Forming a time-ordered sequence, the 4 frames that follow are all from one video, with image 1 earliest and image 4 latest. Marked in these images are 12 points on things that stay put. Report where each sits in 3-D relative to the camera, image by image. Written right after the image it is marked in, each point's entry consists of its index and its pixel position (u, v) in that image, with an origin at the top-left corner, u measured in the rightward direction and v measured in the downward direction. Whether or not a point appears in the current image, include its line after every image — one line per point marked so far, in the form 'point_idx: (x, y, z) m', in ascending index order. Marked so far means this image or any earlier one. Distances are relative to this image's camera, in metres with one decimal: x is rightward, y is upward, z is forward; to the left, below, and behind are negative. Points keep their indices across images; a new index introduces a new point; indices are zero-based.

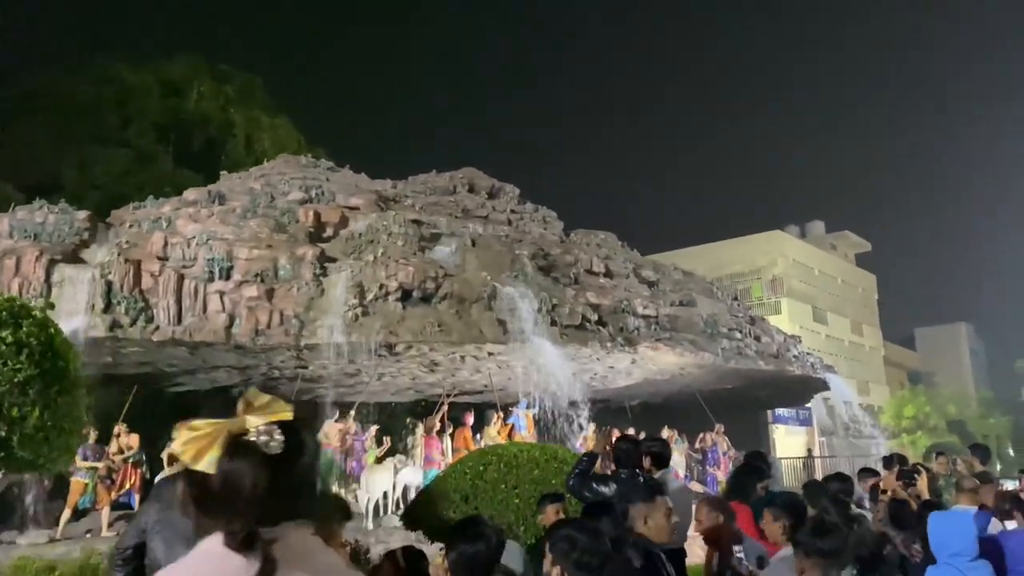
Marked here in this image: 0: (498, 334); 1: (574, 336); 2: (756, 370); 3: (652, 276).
0: (-0.3, -0.7, +13.3) m
1: (+1.0, -0.8, +14.2) m
2: (+5.1, -1.7, +17.5) m
3: (+3.1, +0.3, +18.5) m
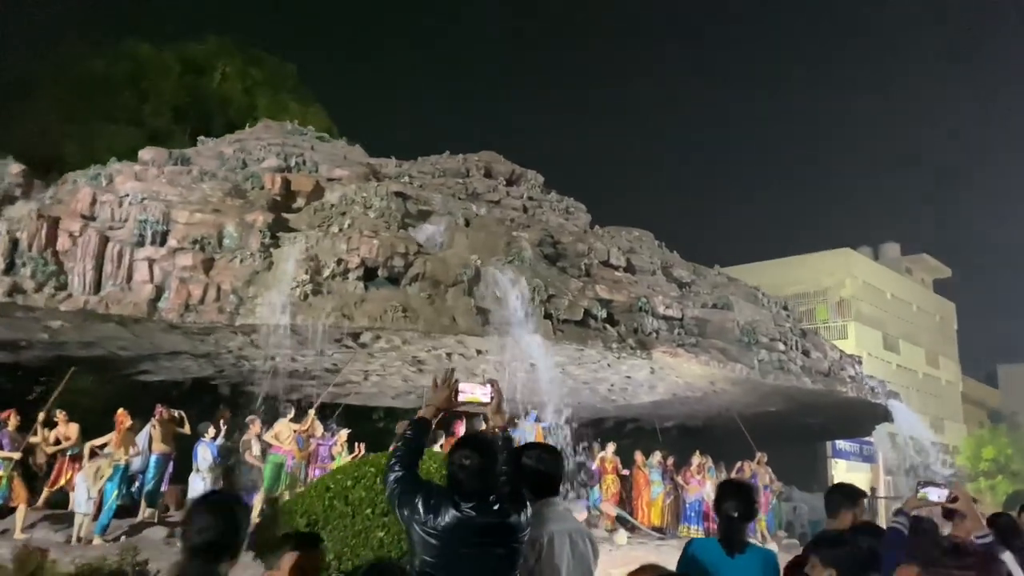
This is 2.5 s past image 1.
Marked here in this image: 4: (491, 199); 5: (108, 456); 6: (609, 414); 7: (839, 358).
0: (-0.5, -0.5, +11.1) m
1: (+0.8, -0.6, +11.9) m
2: (+5.1, -1.8, +14.8) m
3: (+3.3, +0.2, +16.0) m
4: (-0.4, +1.7, +16.5) m
5: (-5.6, -2.3, +11.7) m
6: (+2.3, -2.9, +19.0) m
7: (+6.4, -1.4, +16.4) m
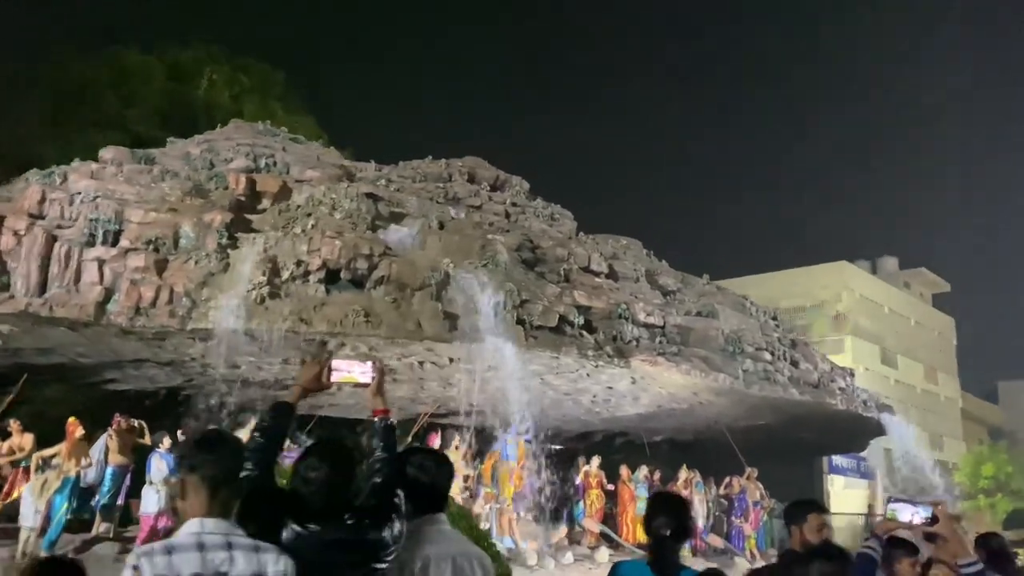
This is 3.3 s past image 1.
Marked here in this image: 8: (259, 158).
0: (-0.9, -0.5, +10.5) m
1: (+0.4, -0.7, +11.3) m
2: (+4.7, -1.9, +14.3) m
3: (+2.9, +0.1, +15.4) m
4: (-0.8, +1.6, +16.0) m
5: (-6.0, -2.4, +11.1) m
6: (+1.9, -3.1, +18.4) m
7: (+6.0, -1.6, +15.9) m
8: (-4.1, +2.1, +13.4) m
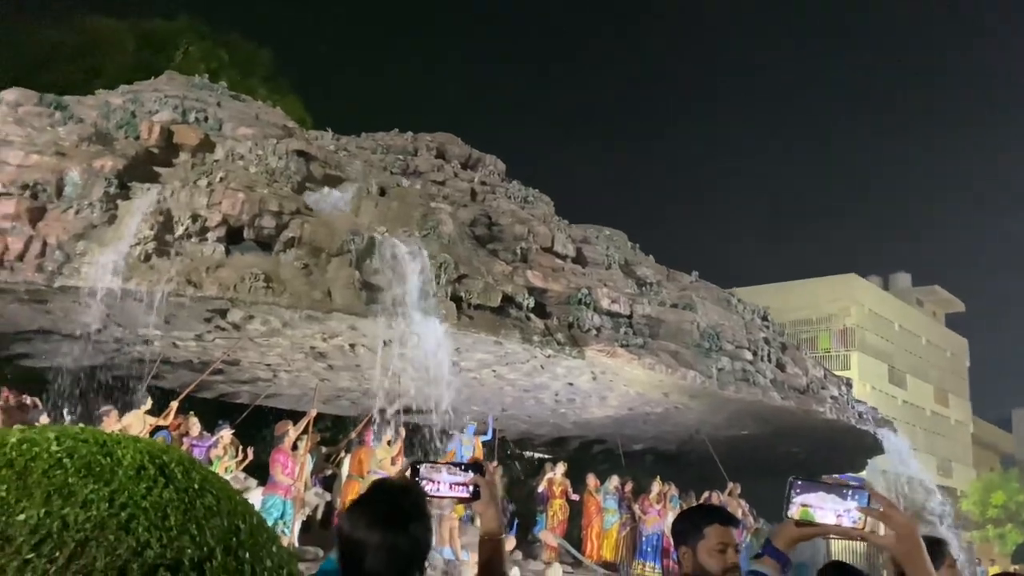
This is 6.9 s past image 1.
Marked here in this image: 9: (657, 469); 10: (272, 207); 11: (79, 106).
0: (-1.7, -0.2, +9.1) m
1: (-0.3, -0.4, +9.8) m
2: (+4.0, -1.8, +12.7) m
3: (+2.3, +0.2, +13.9) m
4: (-1.4, +1.9, +14.6) m
5: (-6.9, -1.8, +9.7) m
6: (+1.1, -2.9, +16.8) m
7: (+5.3, -1.5, +14.3) m
8: (-4.7, +2.5, +12.0) m
9: (+3.3, -4.1, +19.1) m
10: (-2.6, +0.9, +9.2) m
11: (-6.0, +2.5, +11.7) m
